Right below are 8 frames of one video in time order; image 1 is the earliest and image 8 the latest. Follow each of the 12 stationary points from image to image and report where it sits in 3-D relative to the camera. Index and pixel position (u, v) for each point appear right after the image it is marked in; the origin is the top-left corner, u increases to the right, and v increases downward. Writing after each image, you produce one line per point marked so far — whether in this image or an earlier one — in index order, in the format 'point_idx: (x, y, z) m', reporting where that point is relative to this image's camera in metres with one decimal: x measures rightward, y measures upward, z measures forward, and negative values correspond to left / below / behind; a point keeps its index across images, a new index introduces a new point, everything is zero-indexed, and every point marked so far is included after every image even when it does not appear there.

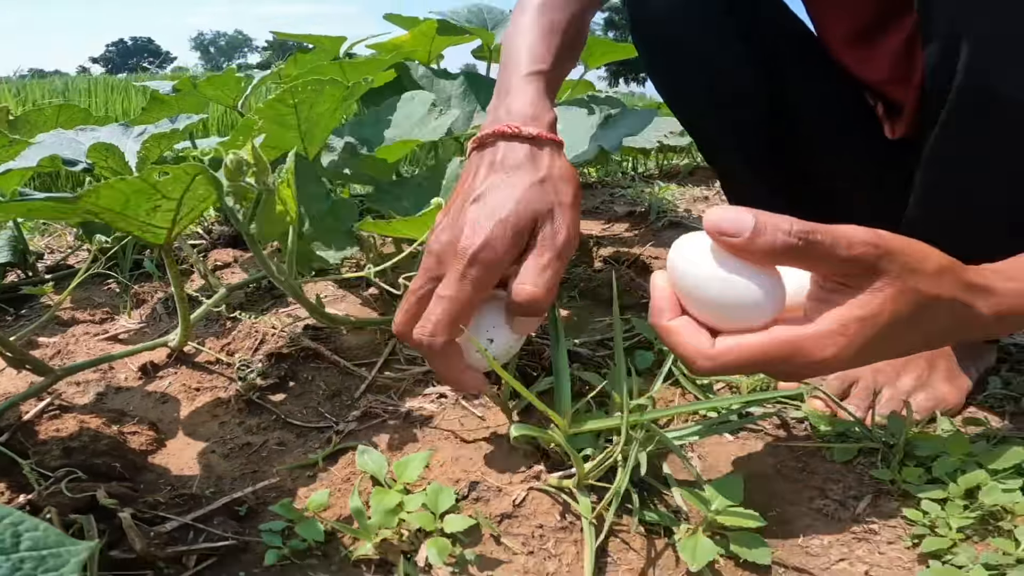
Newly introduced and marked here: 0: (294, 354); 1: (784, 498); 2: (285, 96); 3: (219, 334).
0: (-0.4, -0.1, +0.9) m
1: (+0.3, -0.3, +0.6) m
2: (-0.4, +0.3, +0.9) m
3: (-0.5, -0.1, +0.9) m
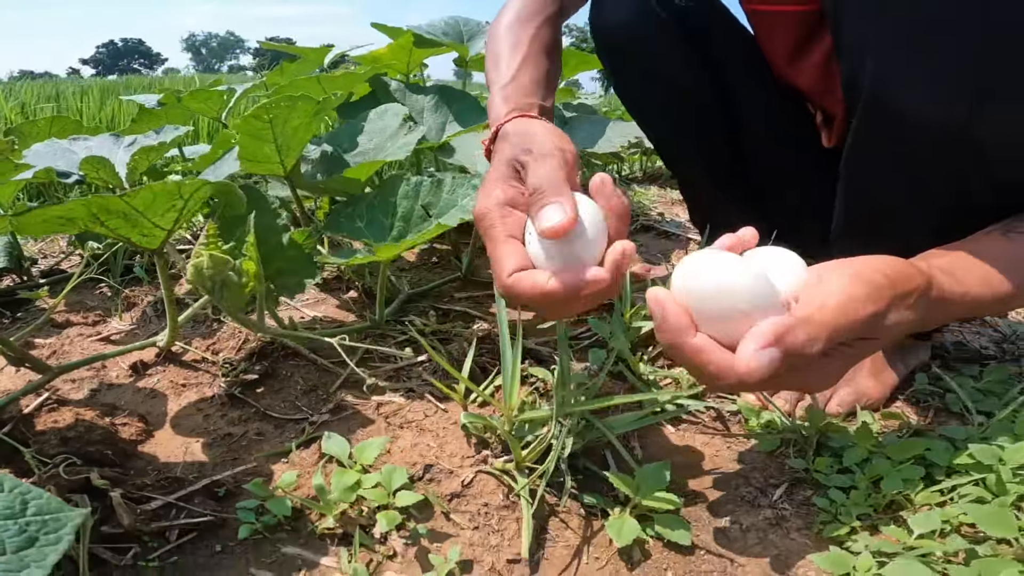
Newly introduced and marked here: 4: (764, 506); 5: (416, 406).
0: (-0.4, -0.1, +1.0) m
1: (+0.3, -0.3, +0.7) m
2: (-0.4, +0.3, +0.9) m
3: (-0.6, -0.1, +1.0) m
4: (+0.3, -0.3, +0.7) m
5: (-0.1, -0.2, +0.8) m
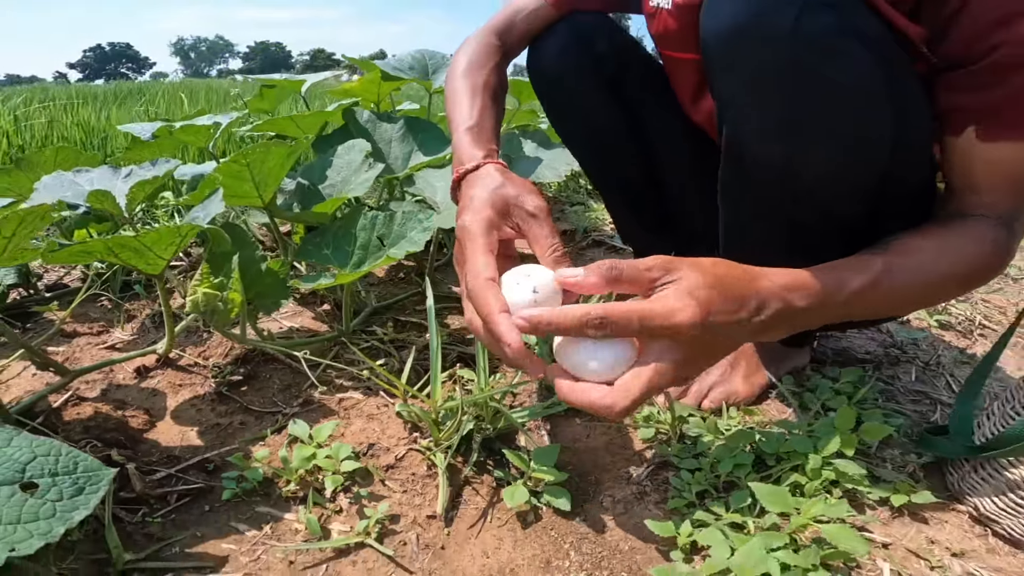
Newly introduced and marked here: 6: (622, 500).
0: (-0.5, -0.1, +1.1) m
1: (+0.2, -0.3, +0.9) m
2: (-0.6, +0.3, +1.1) m
3: (-0.7, -0.1, +1.2) m
4: (+0.2, -0.3, +0.9) m
5: (-0.3, -0.2, +1.0) m
6: (+0.2, -0.3, +0.9) m
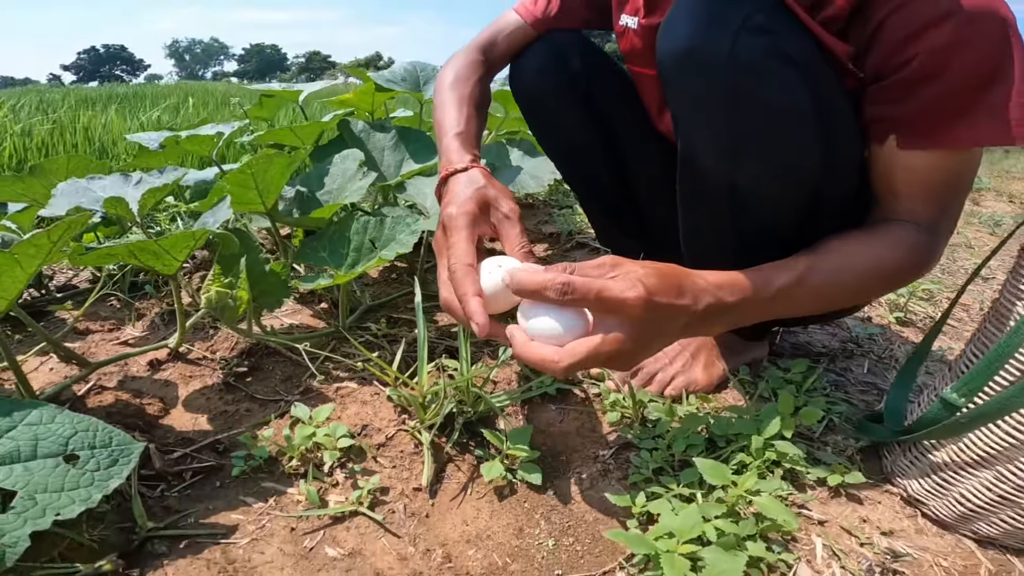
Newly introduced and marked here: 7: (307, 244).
0: (-0.6, -0.1, +1.2) m
1: (+0.1, -0.3, +1.0) m
2: (-0.6, +0.3, +1.2) m
3: (-0.7, -0.1, +1.3) m
4: (+0.2, -0.3, +1.0) m
5: (-0.3, -0.2, +1.1) m
6: (+0.1, -0.3, +1.0) m
7: (-0.5, +0.1, +1.3) m
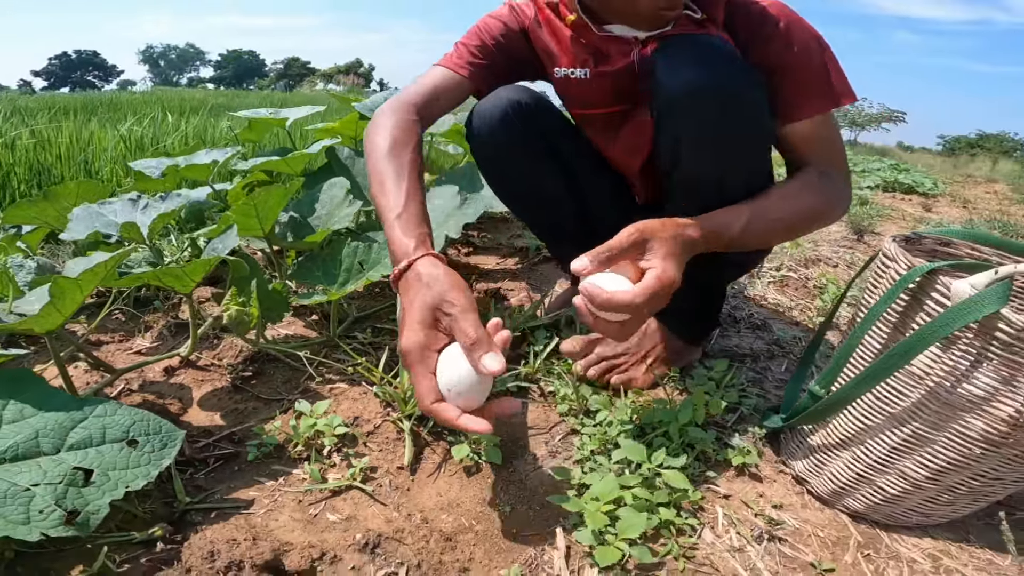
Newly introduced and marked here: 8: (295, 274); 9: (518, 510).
0: (-0.7, -0.2, +1.4) m
1: (0.0, -0.3, +1.2) m
2: (-0.7, +0.2, +1.4) m
3: (-0.8, -0.2, +1.5) m
4: (+0.1, -0.3, +1.2) m
5: (-0.4, -0.2, +1.3) m
6: (+0.1, -0.4, +1.2) m
7: (-0.6, +0.1, +1.5) m
8: (-0.6, 0.0, +1.5) m
9: (0.0, -0.4, +1.1) m
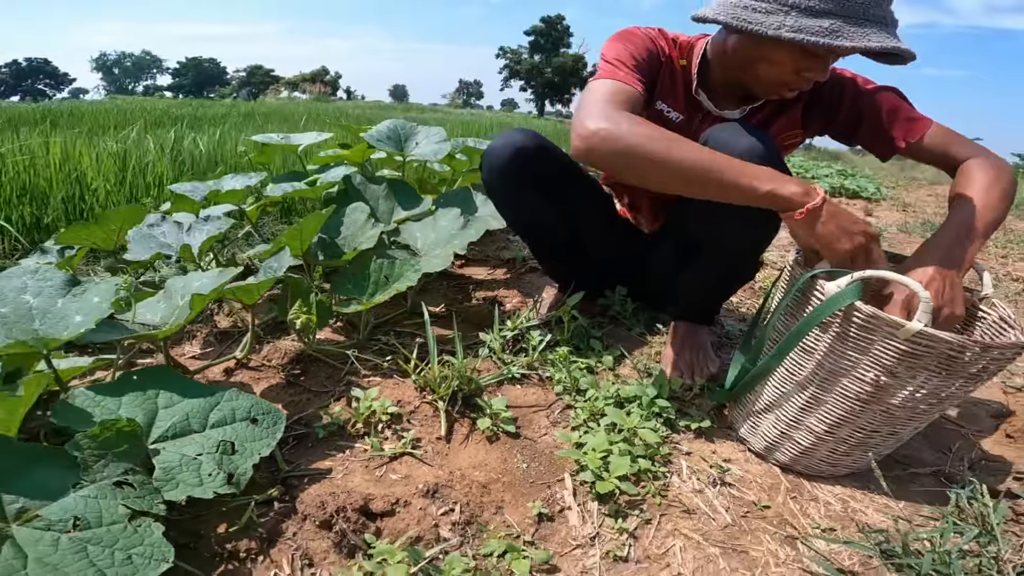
0: (-0.7, -0.2, +1.7) m
1: (+0.1, -0.3, +1.6) m
2: (-0.7, +0.2, +1.7) m
3: (-0.8, -0.2, +1.8) m
4: (+0.1, -0.4, +1.6) m
5: (-0.4, -0.3, +1.6) m
6: (+0.1, -0.4, +1.5) m
7: (-0.6, 0.0, +1.8) m
8: (-0.6, 0.0, +1.8) m
9: (+0.1, -0.4, +1.4) m
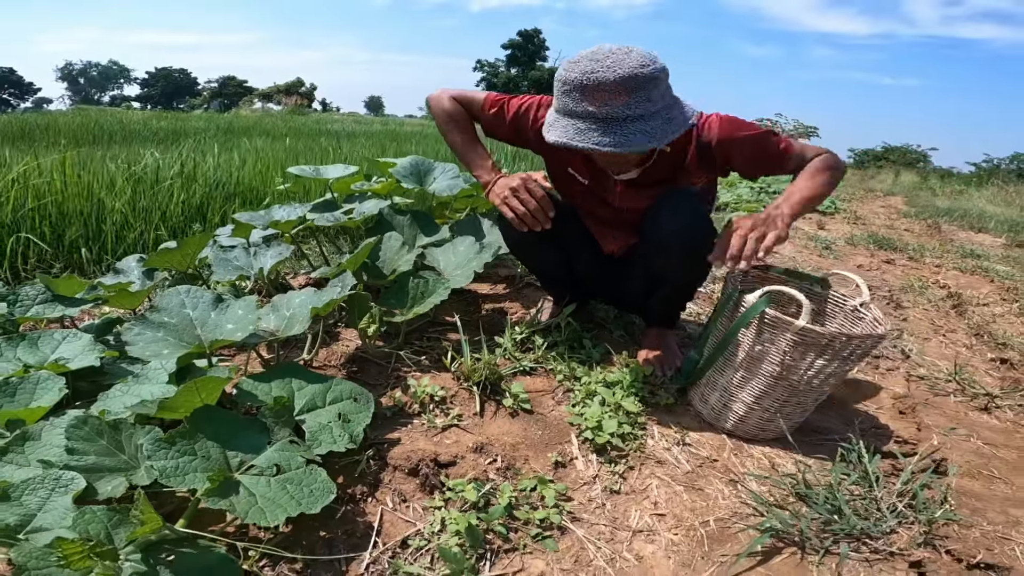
0: (-0.6, -0.3, +2.2) m
1: (+0.1, -0.4, +2.1) m
2: (-0.6, +0.1, +2.2) m
3: (-0.8, -0.3, +2.2) m
4: (+0.2, -0.4, +2.0) m
5: (-0.3, -0.3, +2.1) m
6: (+0.2, -0.4, +2.0) m
7: (-0.5, 0.0, +2.3) m
8: (-0.5, -0.1, +2.3) m
9: (+0.1, -0.5, +1.9) m
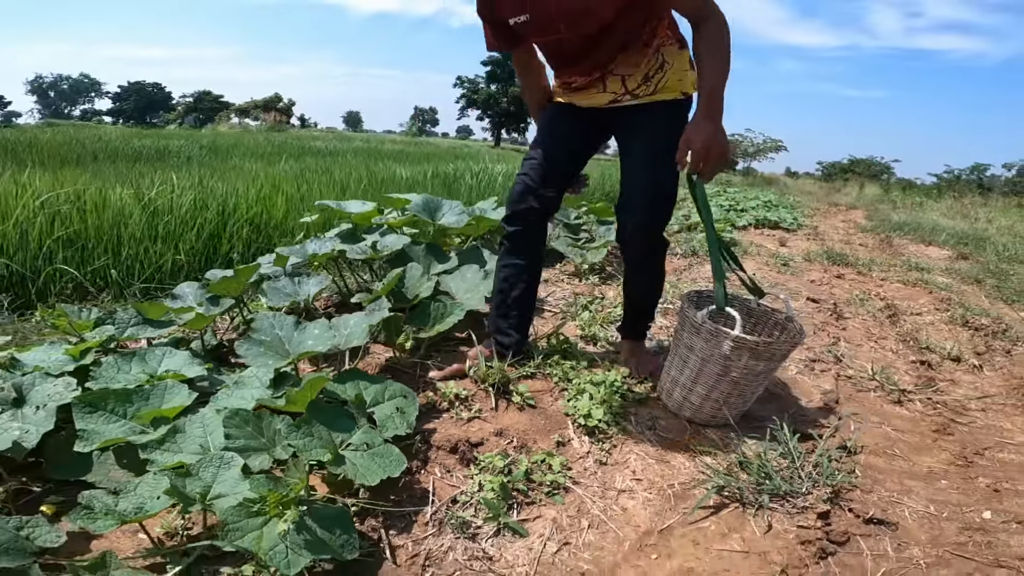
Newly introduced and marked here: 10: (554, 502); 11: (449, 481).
0: (-0.6, -0.4, +2.7) m
1: (+0.1, -0.5, +2.6) m
2: (-0.6, 0.0, +2.7) m
3: (-0.7, -0.4, +2.7) m
4: (+0.2, -0.5, +2.6) m
5: (-0.3, -0.4, +2.6) m
6: (+0.2, -0.5, +2.5) m
7: (-0.5, -0.1, +2.8) m
8: (-0.5, -0.2, +2.8) m
9: (+0.2, -0.6, +2.4) m
10: (+0.2, -0.8, +2.0) m
11: (-0.2, -0.7, +2.0) m
